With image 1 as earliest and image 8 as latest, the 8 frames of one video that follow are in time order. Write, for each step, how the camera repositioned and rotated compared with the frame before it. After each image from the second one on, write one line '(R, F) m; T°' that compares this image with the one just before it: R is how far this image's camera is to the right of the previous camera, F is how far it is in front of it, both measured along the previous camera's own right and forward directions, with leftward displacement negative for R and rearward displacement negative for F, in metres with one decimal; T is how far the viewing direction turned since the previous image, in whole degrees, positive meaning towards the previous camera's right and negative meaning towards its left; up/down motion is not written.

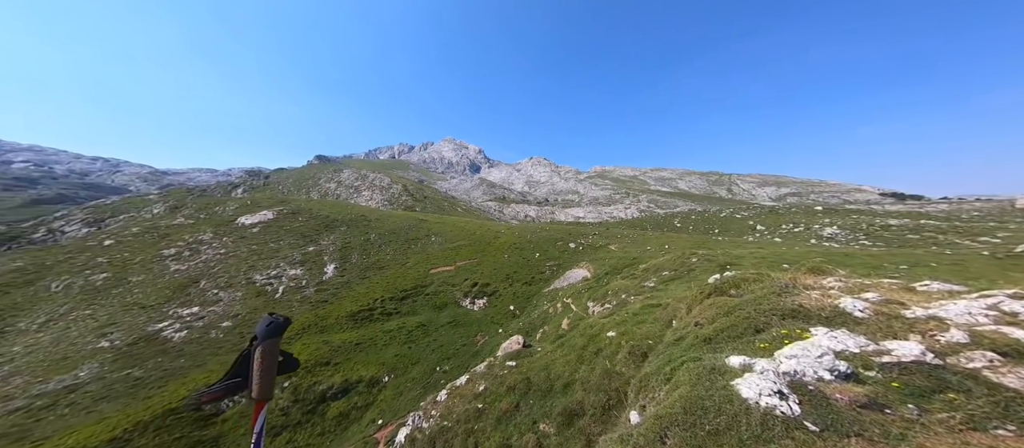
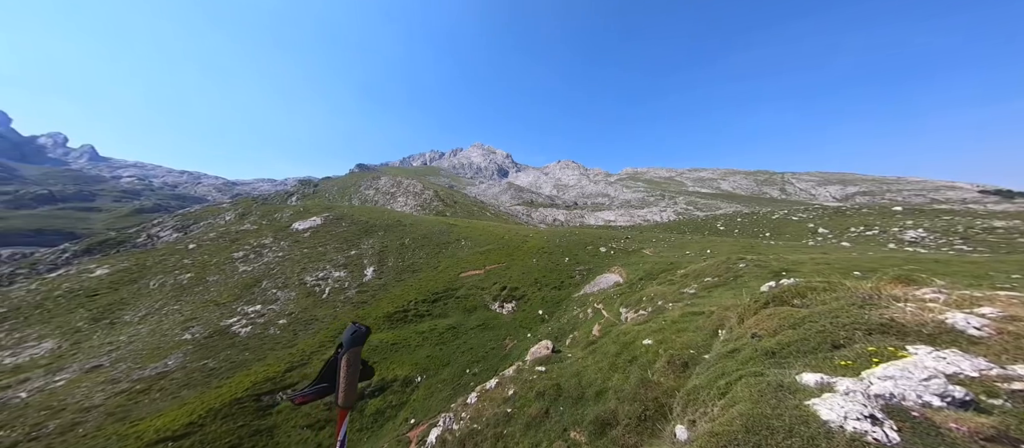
(-0.5, 0.0) m; -6°
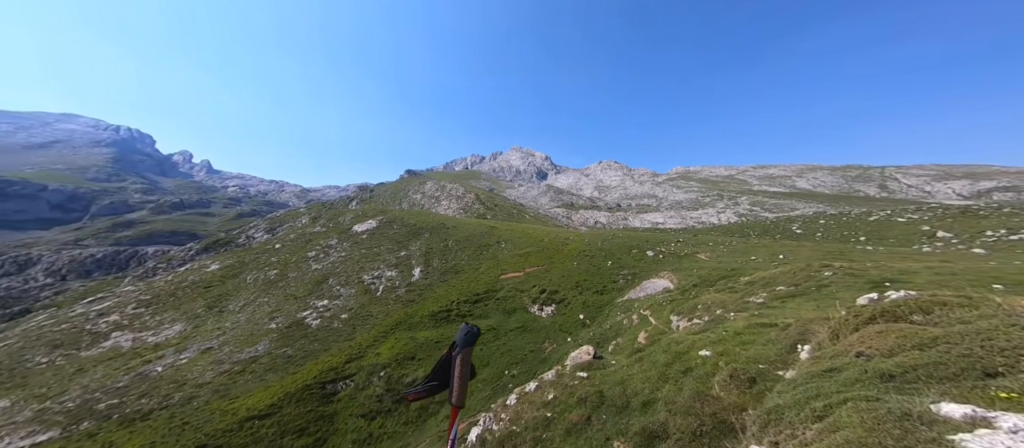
(-0.8, 0.0) m; -8°
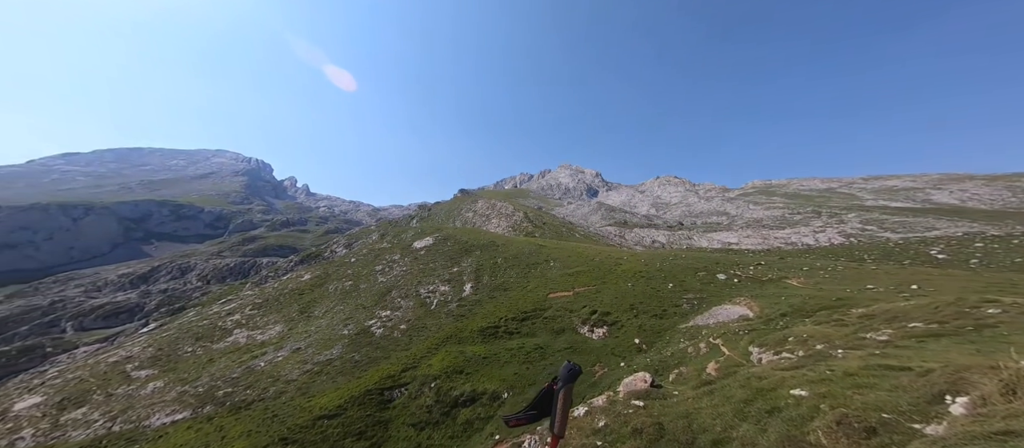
(-0.7, 0.0) m; -9°
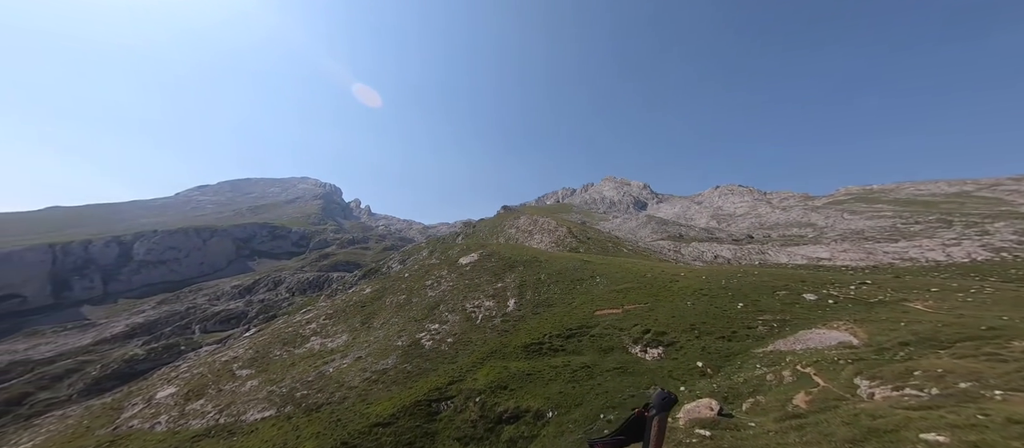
(-0.9, +0.2) m; -8°
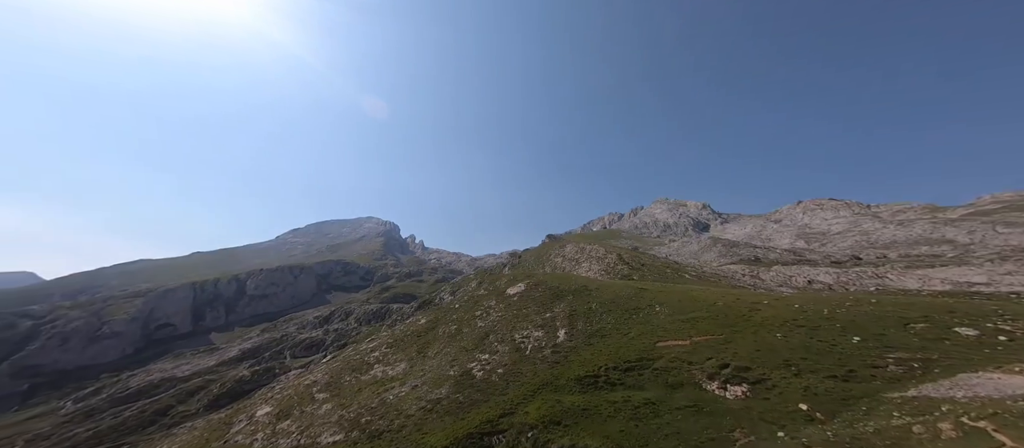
(-0.3, +1.5) m; -8°
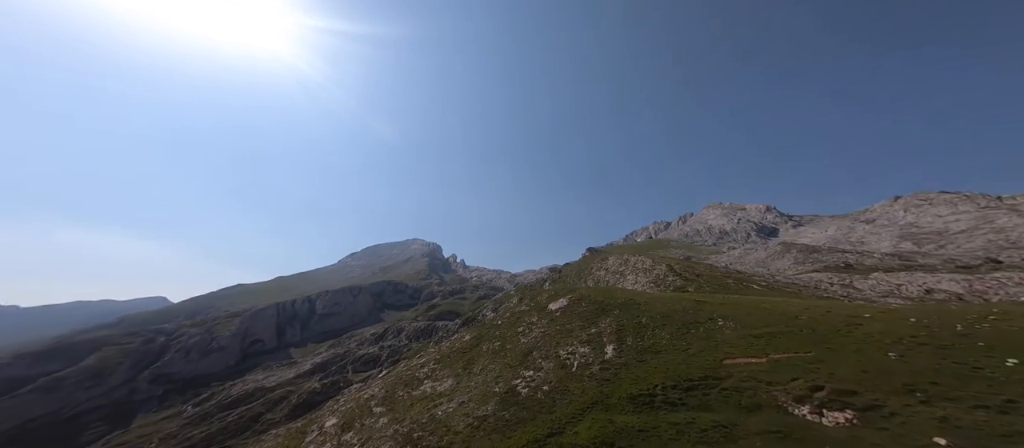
(+1.0, -4.7) m; -7°
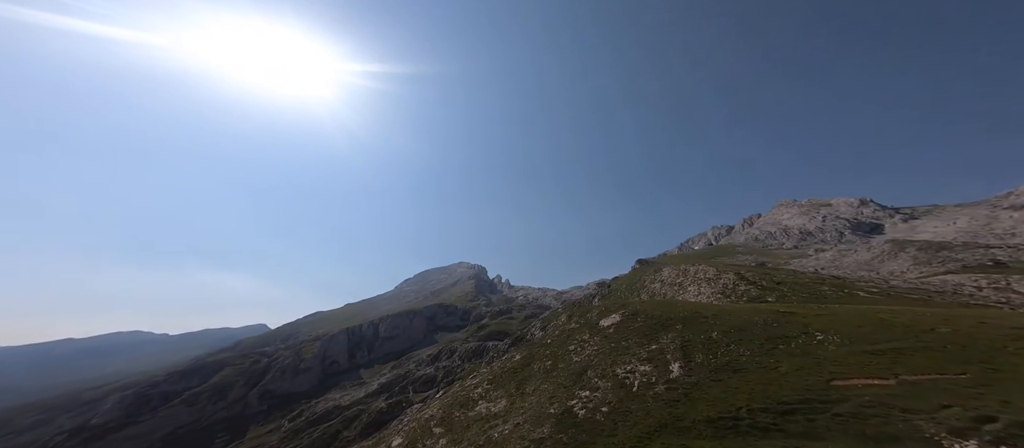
(+2.1, -0.4) m; -9°
